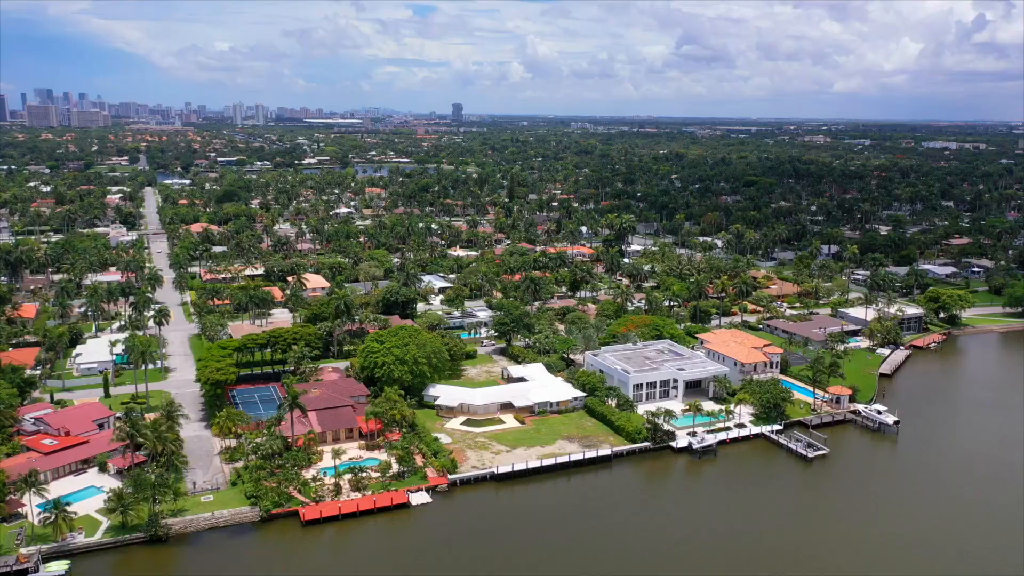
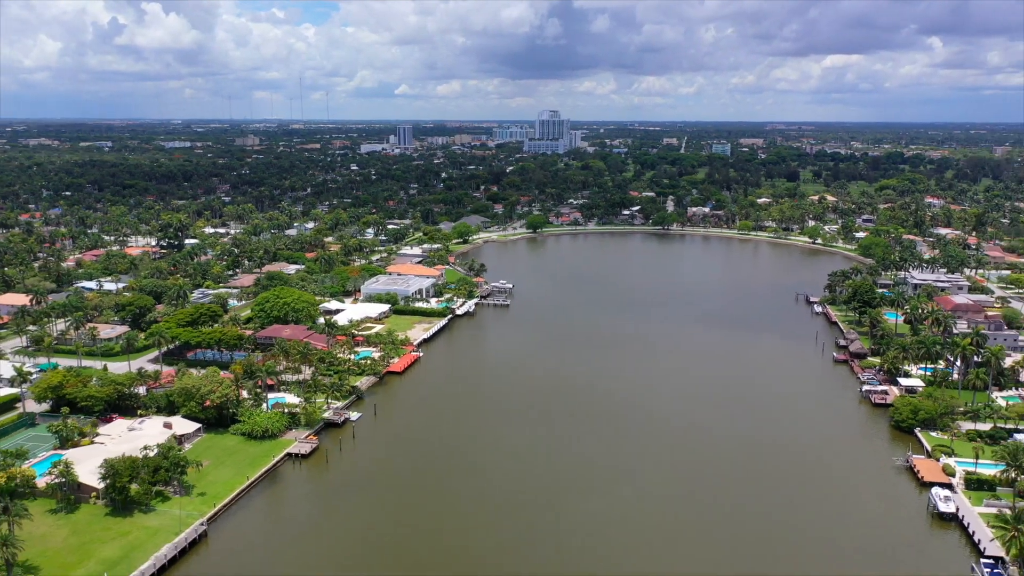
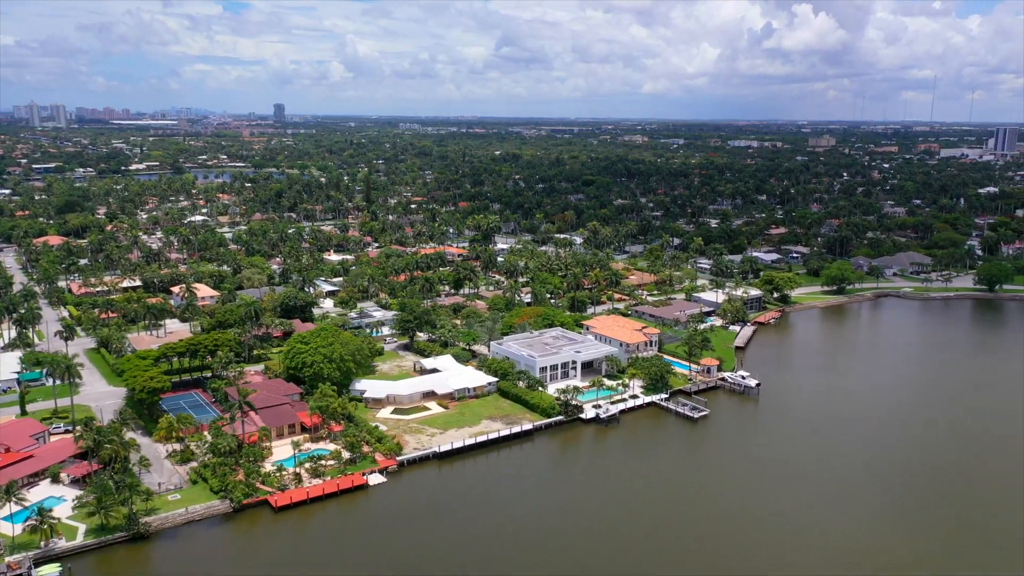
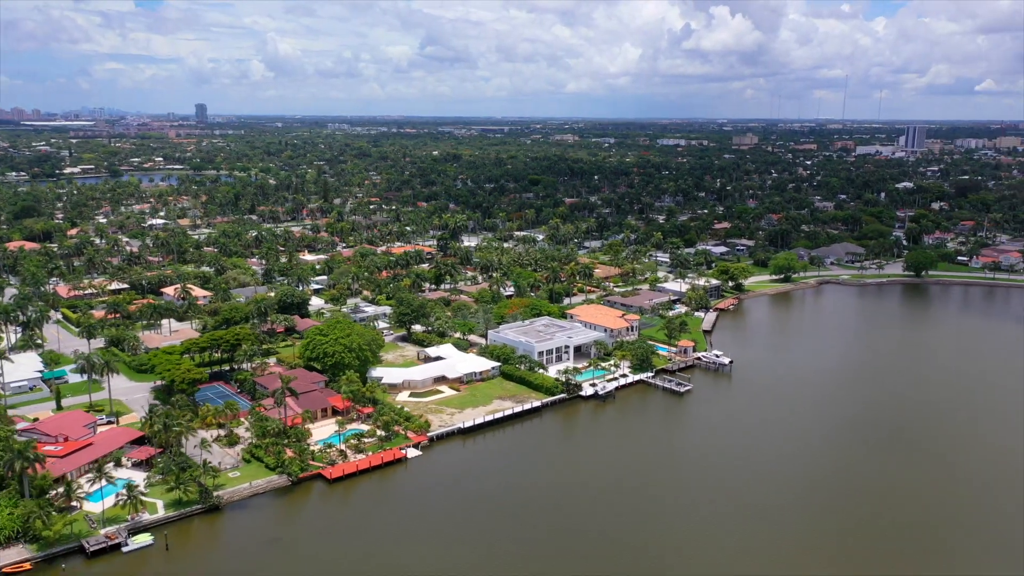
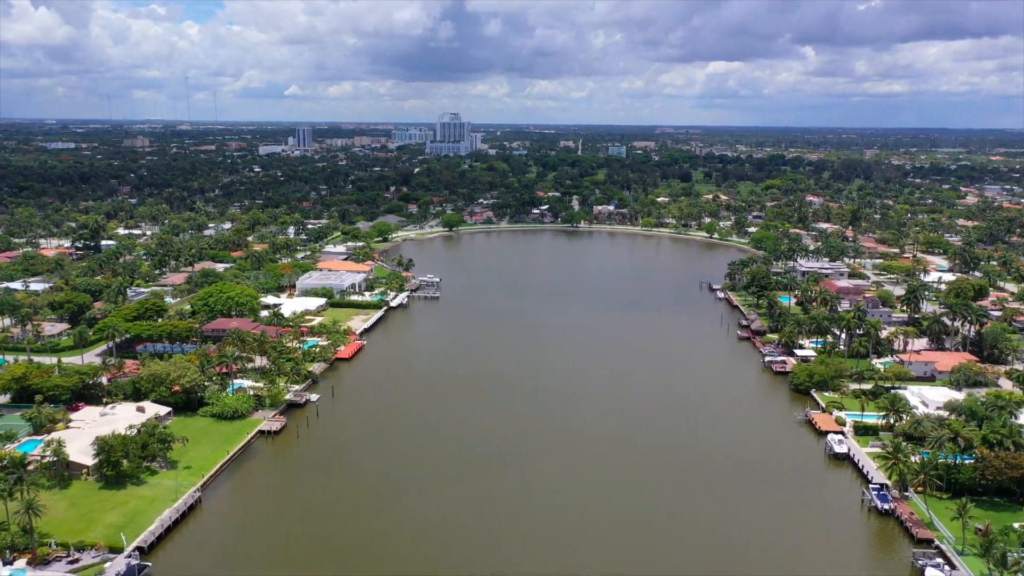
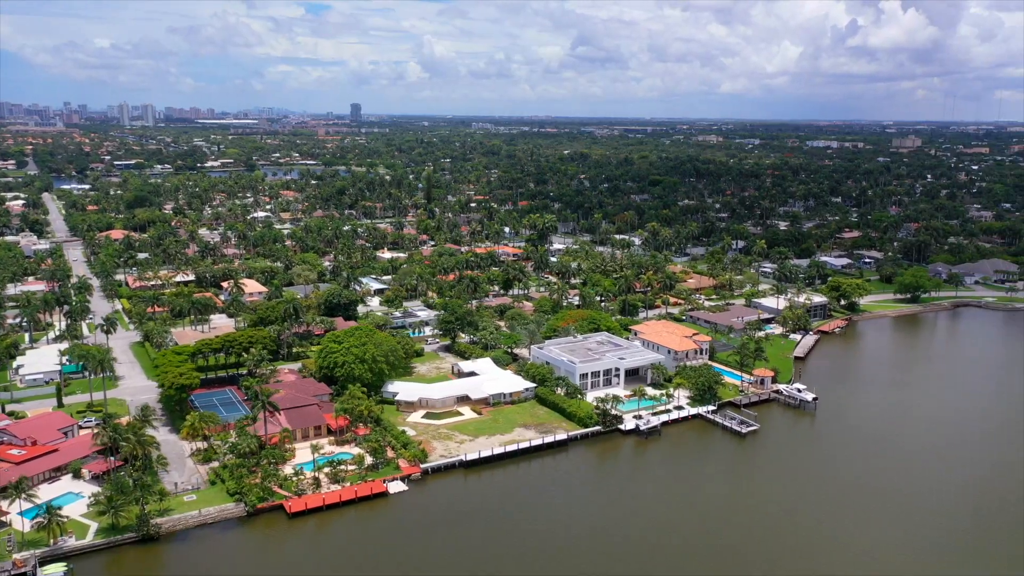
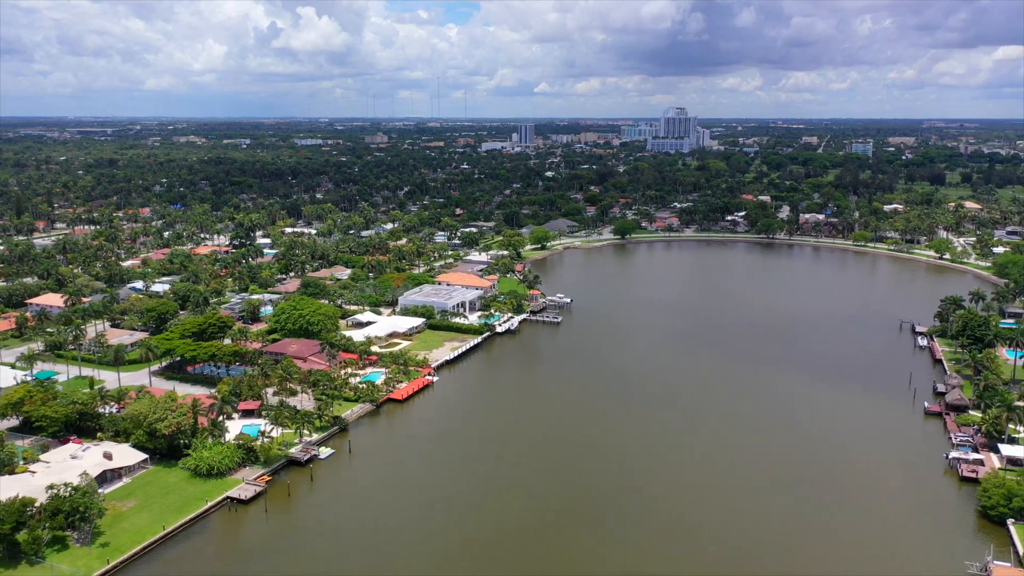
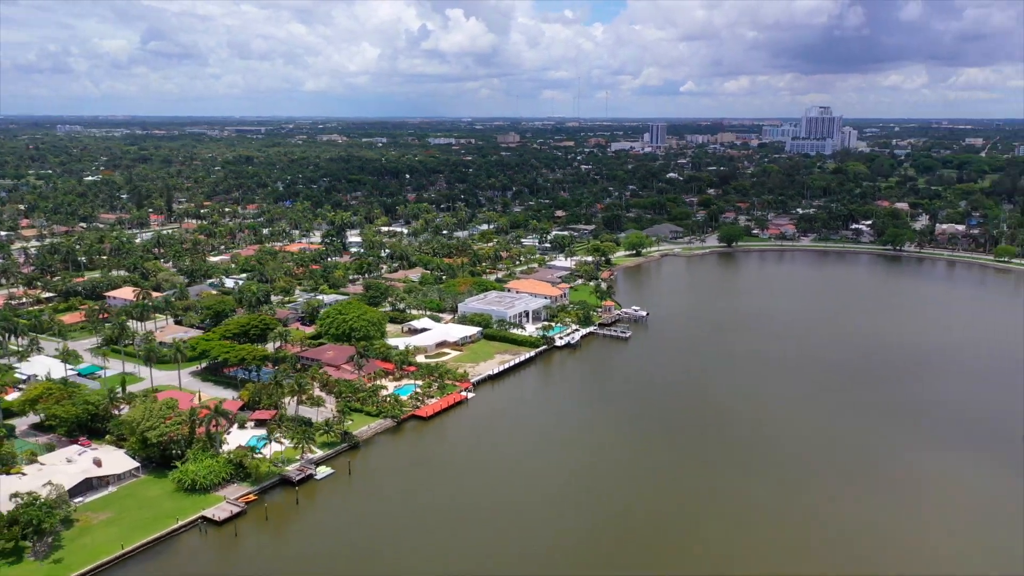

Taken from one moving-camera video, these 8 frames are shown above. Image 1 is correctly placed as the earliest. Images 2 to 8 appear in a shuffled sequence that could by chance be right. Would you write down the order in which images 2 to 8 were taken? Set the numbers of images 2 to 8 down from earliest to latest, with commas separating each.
6, 3, 4, 8, 7, 2, 5
